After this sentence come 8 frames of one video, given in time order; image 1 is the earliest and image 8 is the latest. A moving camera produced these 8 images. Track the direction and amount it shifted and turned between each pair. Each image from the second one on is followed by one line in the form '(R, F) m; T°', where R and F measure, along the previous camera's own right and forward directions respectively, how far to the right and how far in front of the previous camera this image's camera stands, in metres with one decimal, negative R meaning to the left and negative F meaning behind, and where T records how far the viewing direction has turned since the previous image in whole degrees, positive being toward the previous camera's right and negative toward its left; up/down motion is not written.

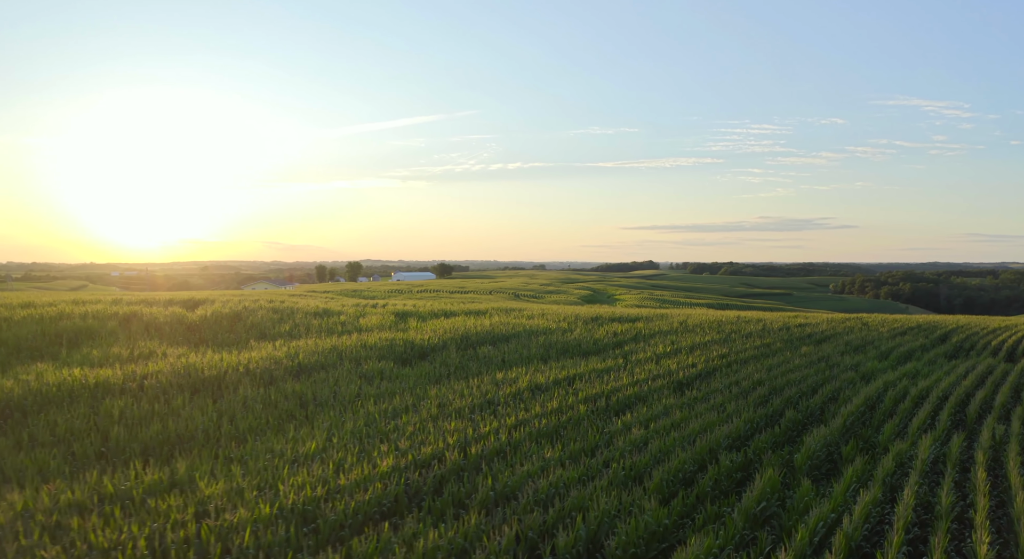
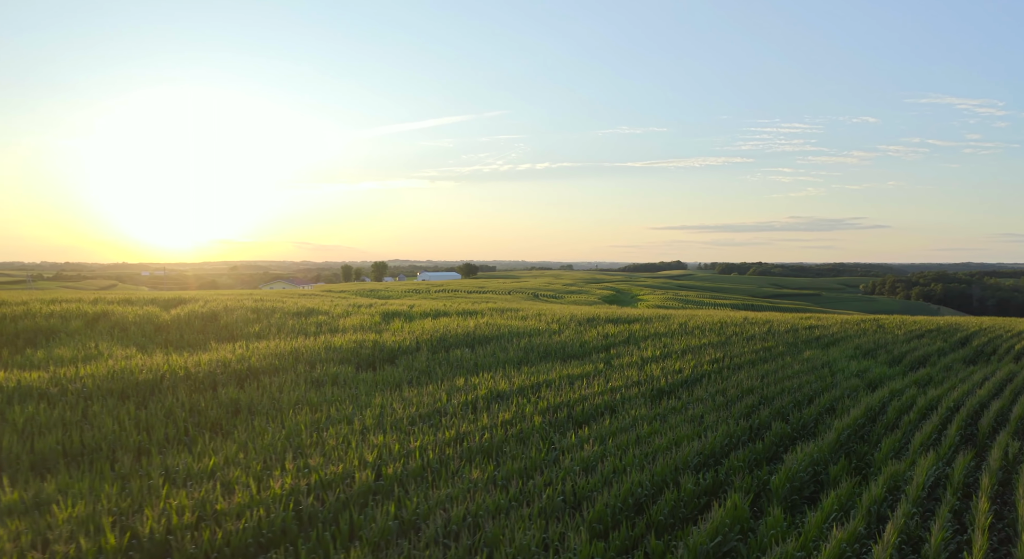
(+0.7, +0.7) m; -2°
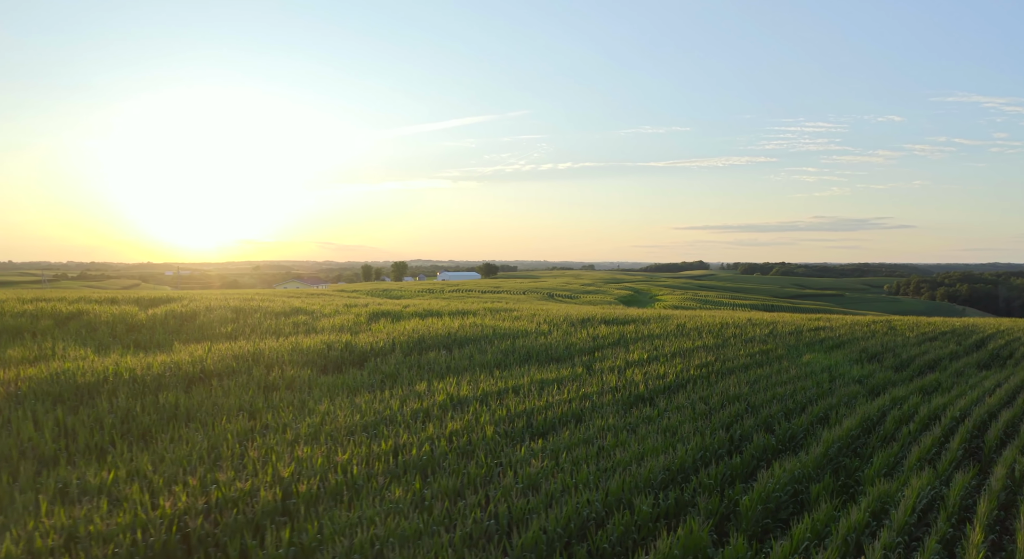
(+0.6, +0.6) m; -2°
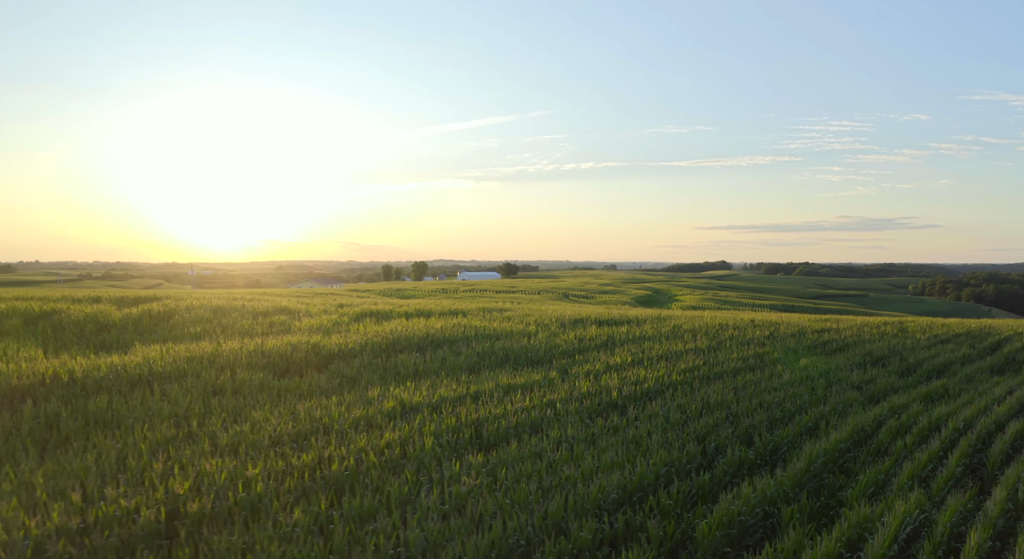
(+0.6, +0.6) m; -2°
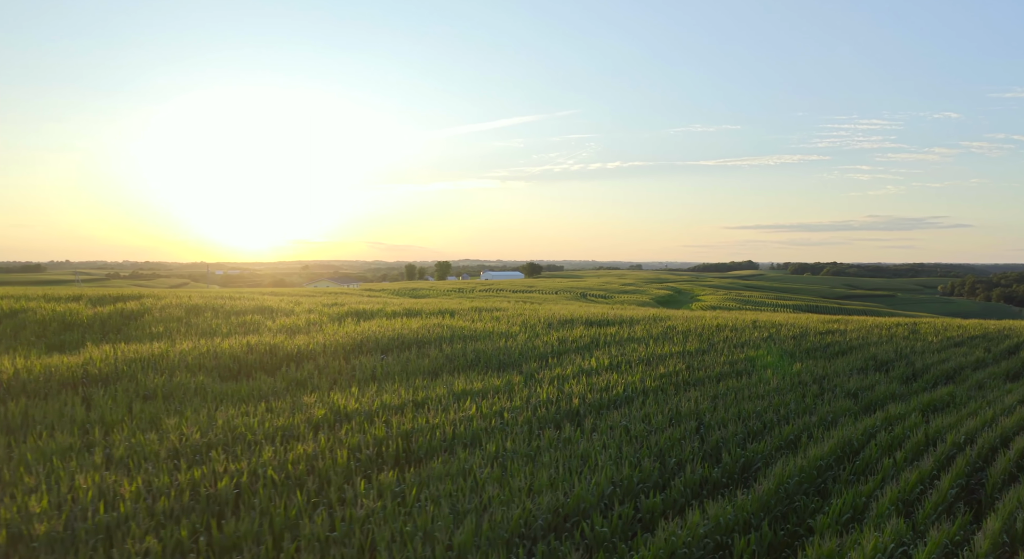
(+0.7, +0.6) m; -2°
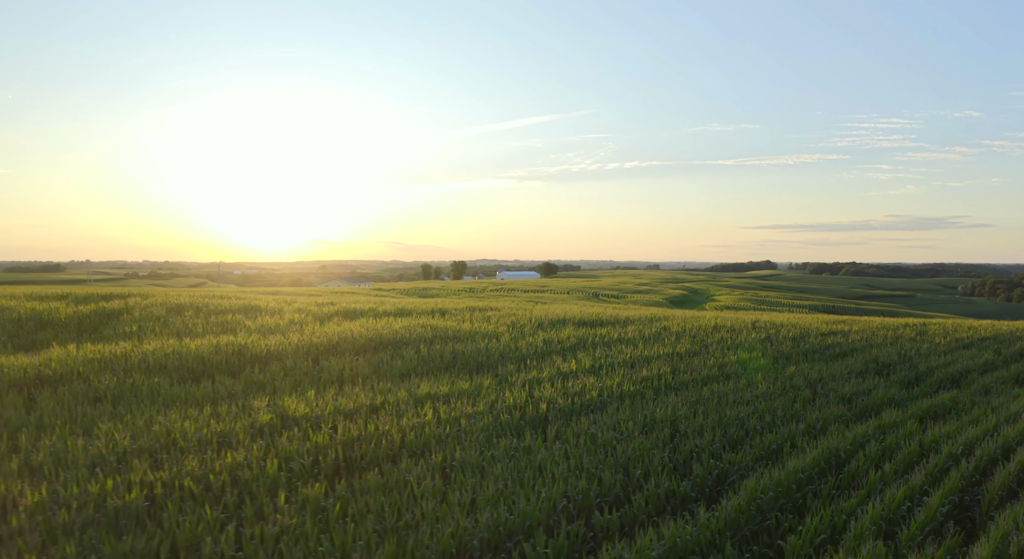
(+0.5, +0.4) m; -1°
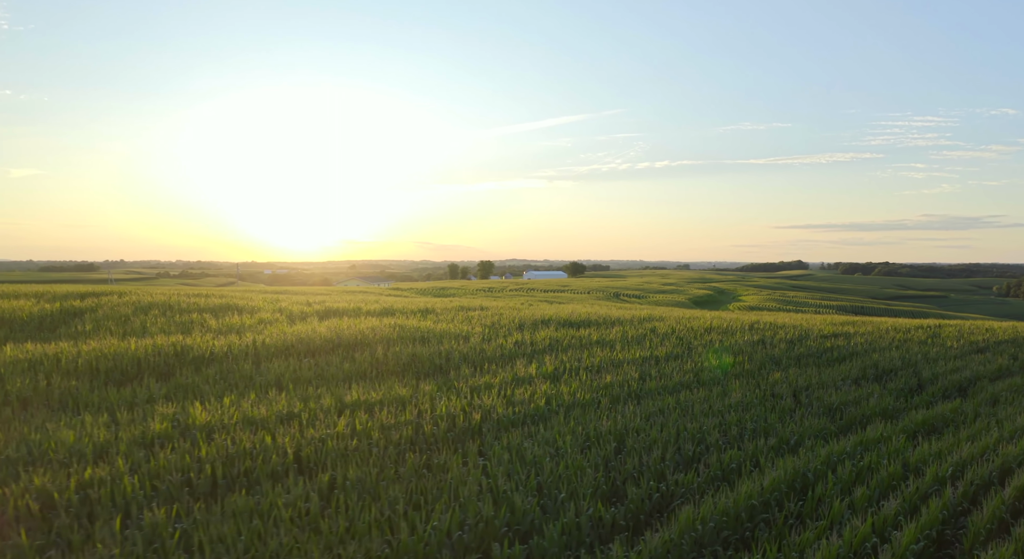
(+0.8, +0.7) m; -2°
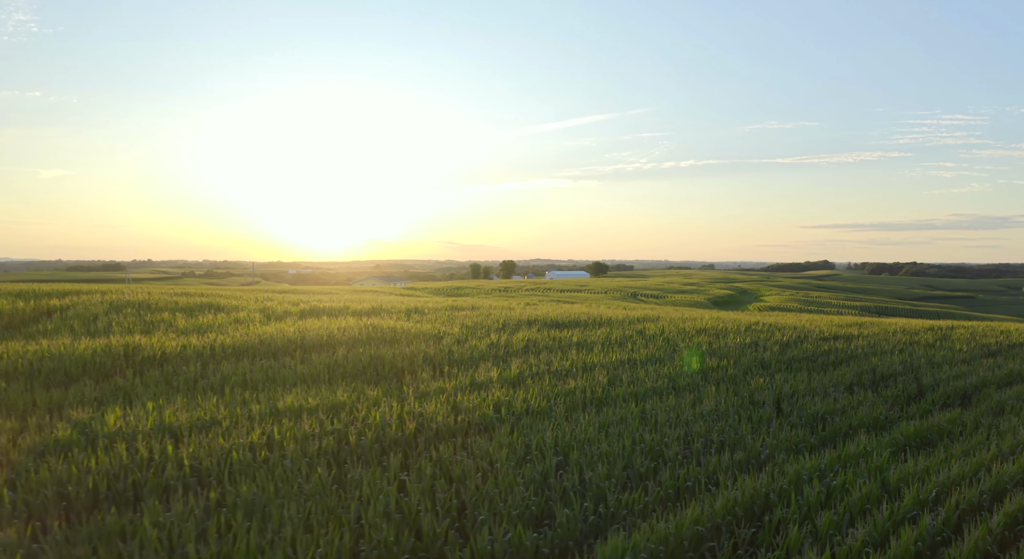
(+0.6, +0.5) m; -2°
